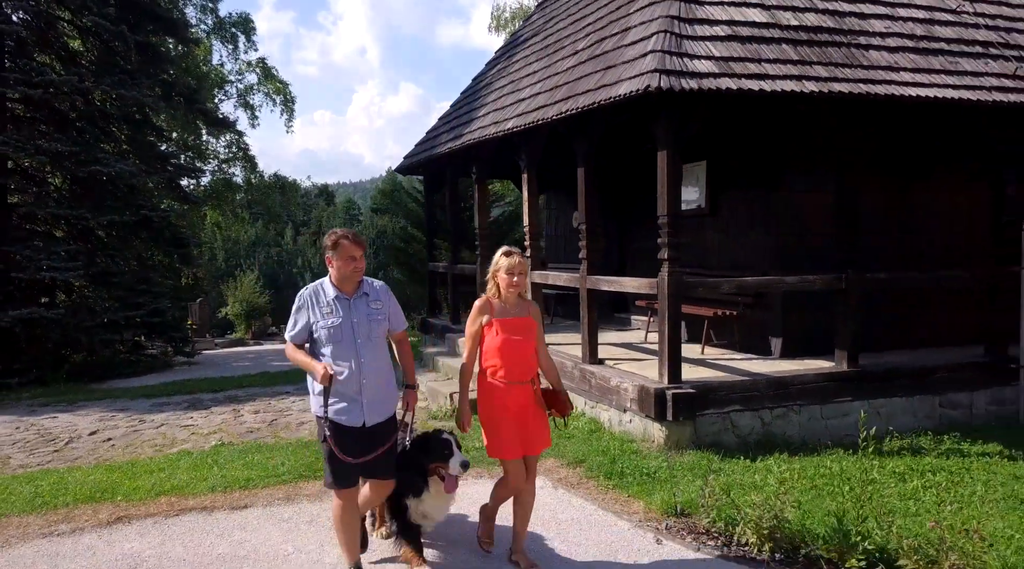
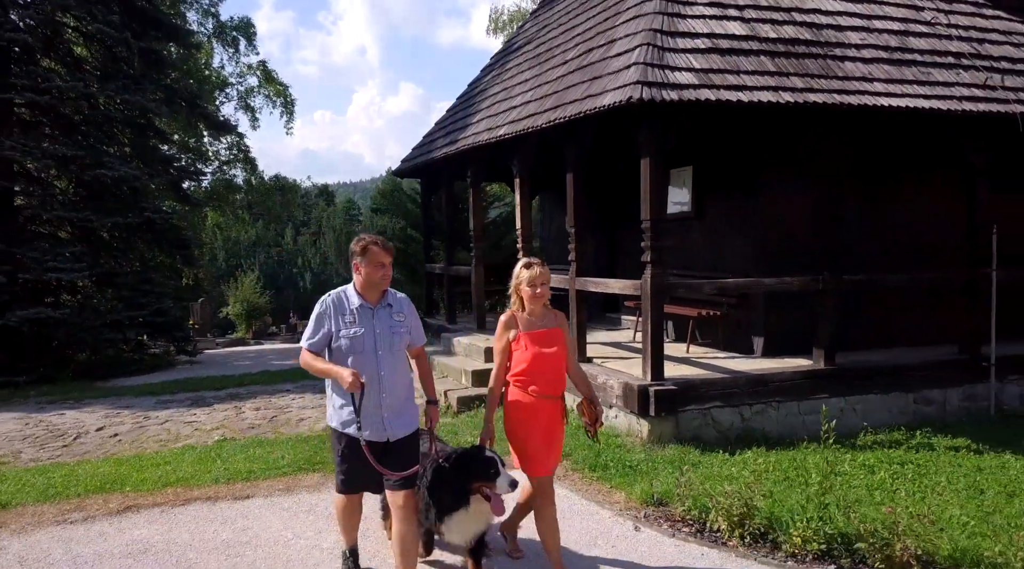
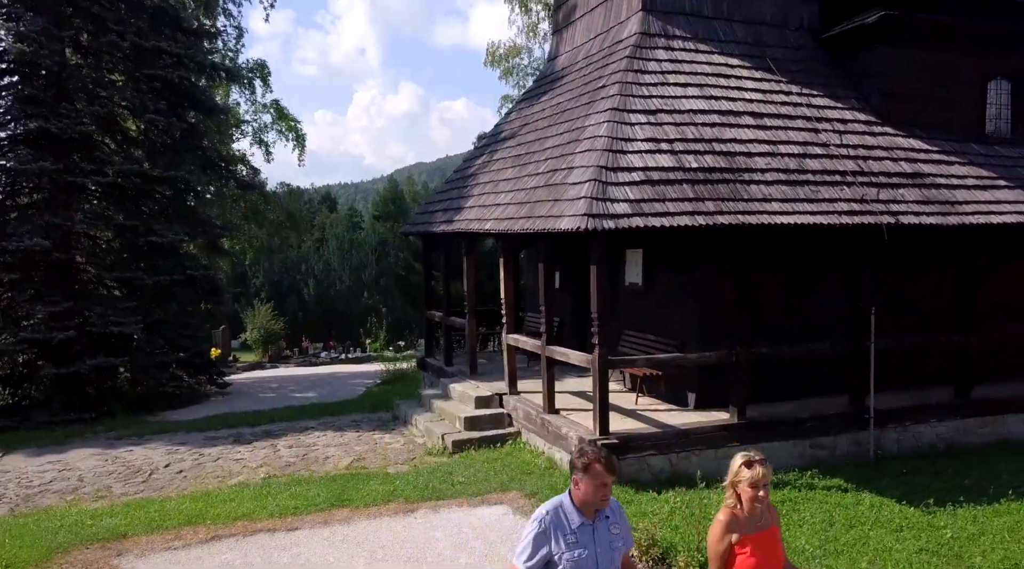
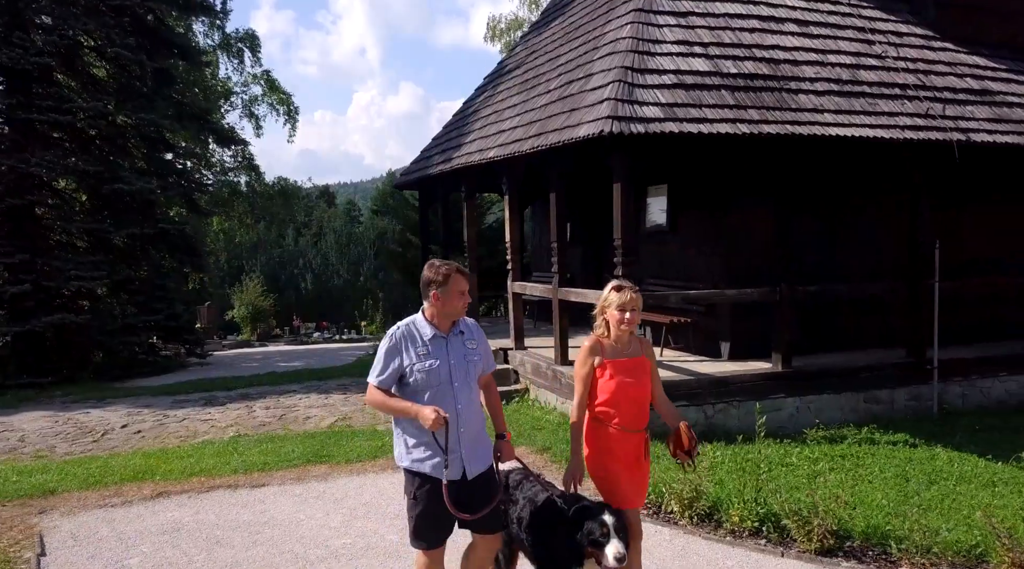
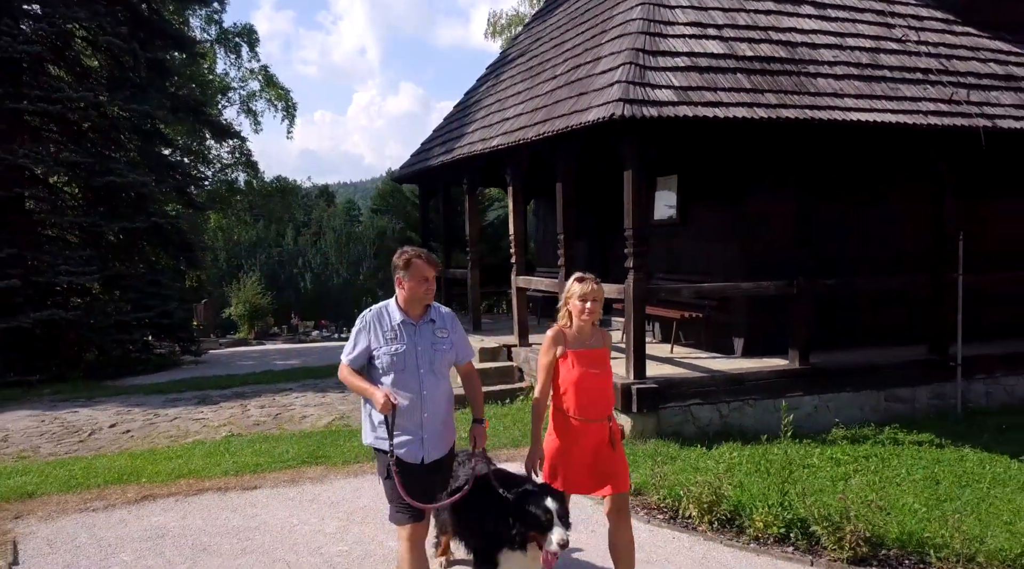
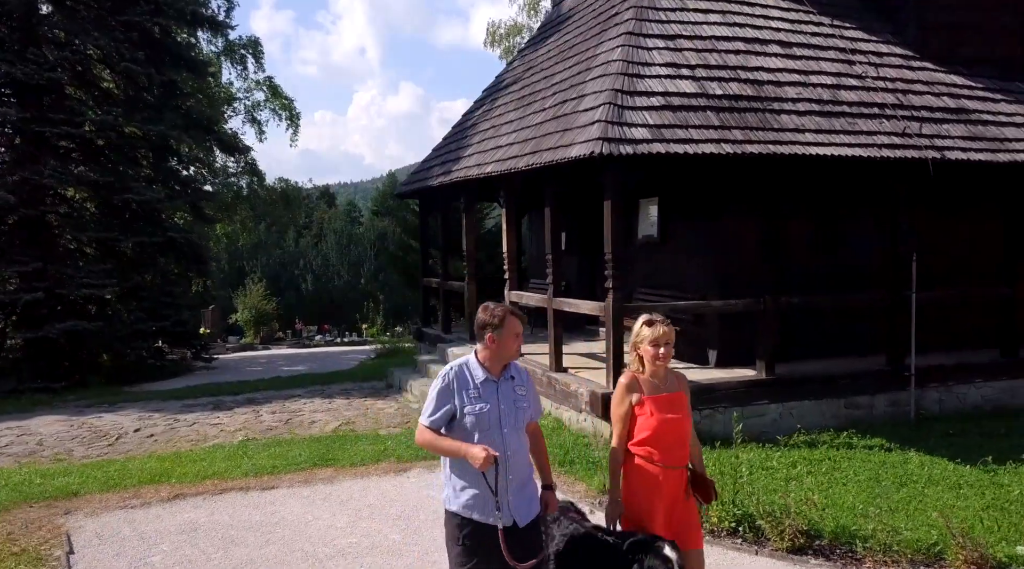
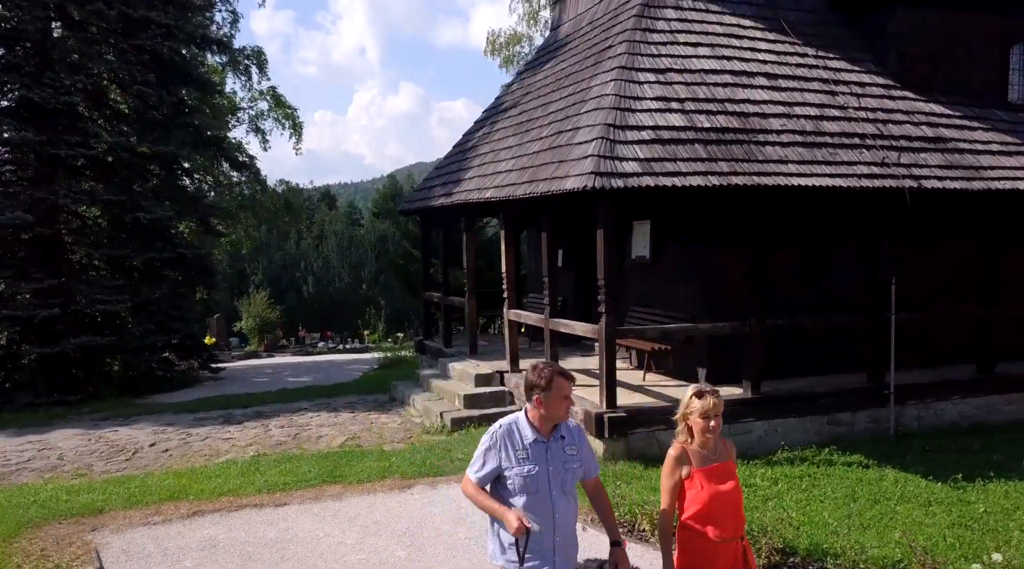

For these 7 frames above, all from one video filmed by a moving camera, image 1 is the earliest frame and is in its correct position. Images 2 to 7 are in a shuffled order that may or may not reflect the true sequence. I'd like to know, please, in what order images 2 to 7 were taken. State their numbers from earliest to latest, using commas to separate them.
2, 5, 4, 6, 7, 3
